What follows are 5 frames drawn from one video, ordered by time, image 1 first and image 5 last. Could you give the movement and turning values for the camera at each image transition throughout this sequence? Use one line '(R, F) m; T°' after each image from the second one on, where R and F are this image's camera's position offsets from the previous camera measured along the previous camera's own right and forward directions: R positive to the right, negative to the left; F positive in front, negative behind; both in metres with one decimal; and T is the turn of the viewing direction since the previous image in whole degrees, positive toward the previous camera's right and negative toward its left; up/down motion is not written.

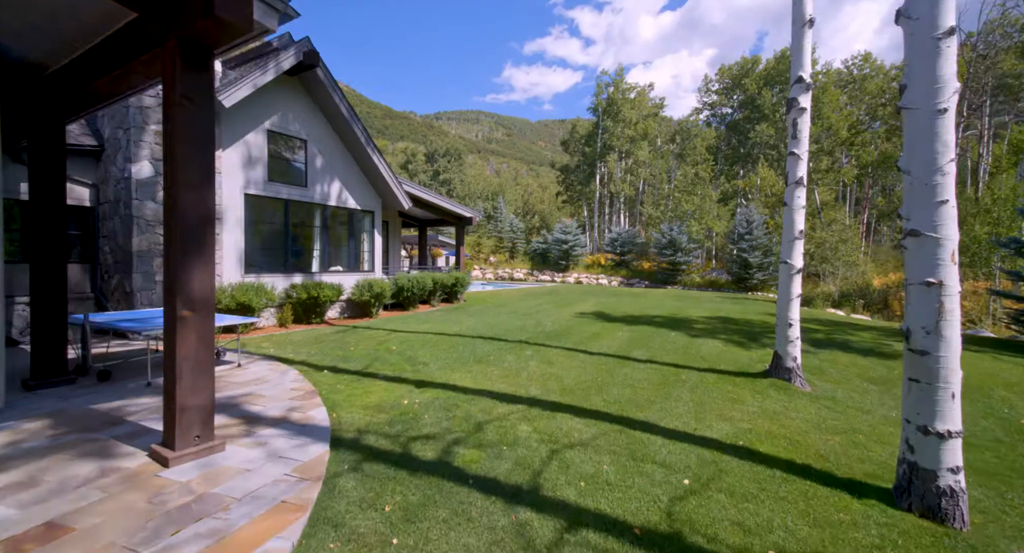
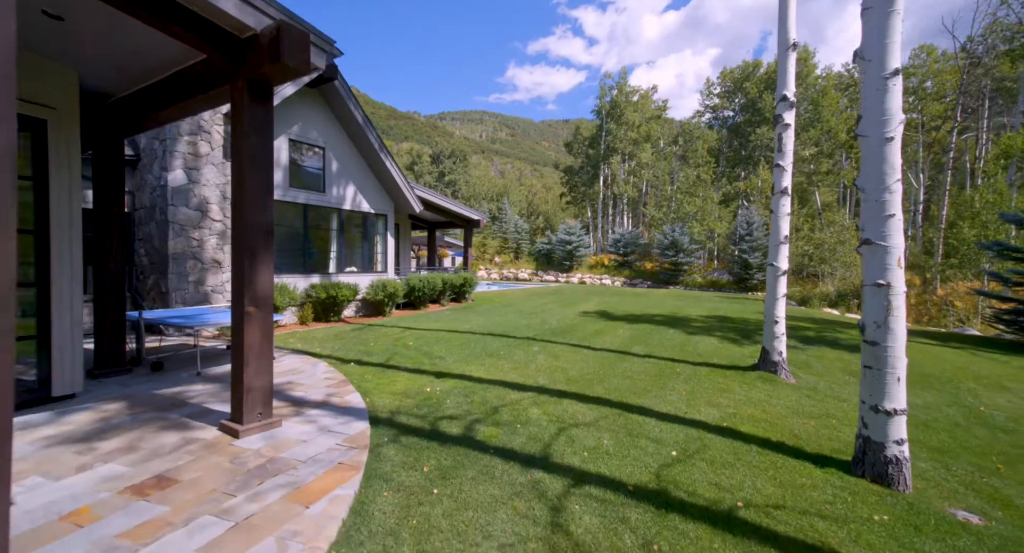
(-0.1, -0.5) m; 0°
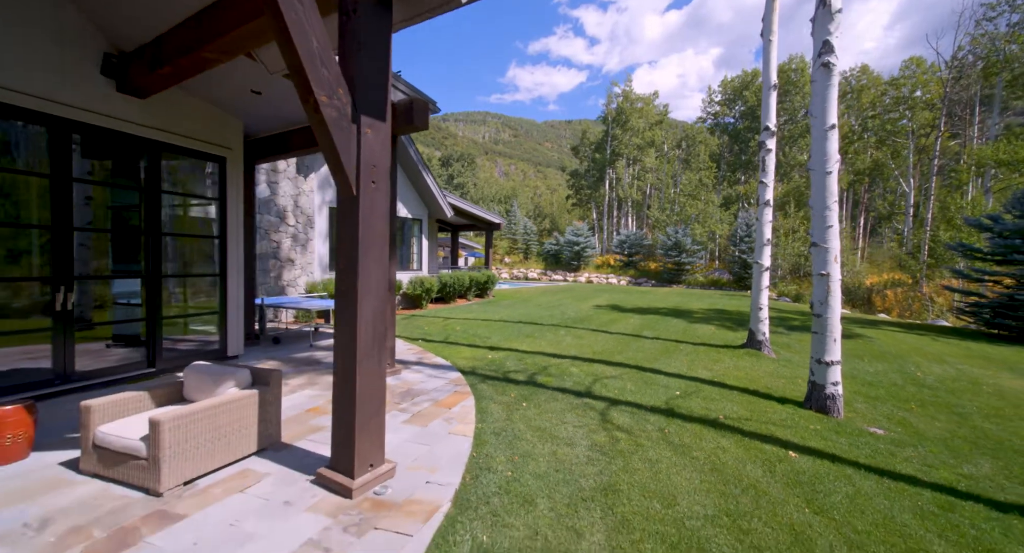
(-0.5, -1.5) m; 0°
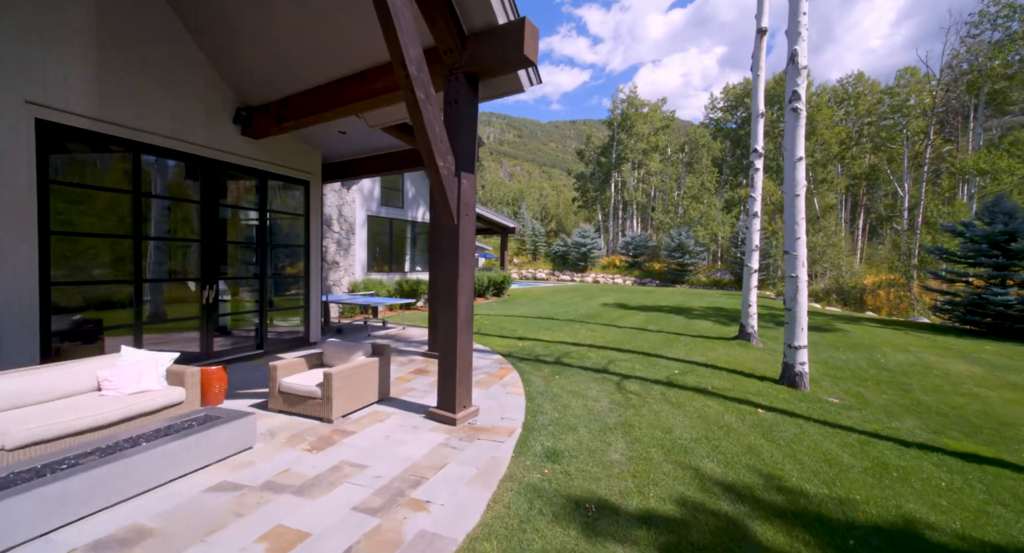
(-0.4, -1.2) m; 0°
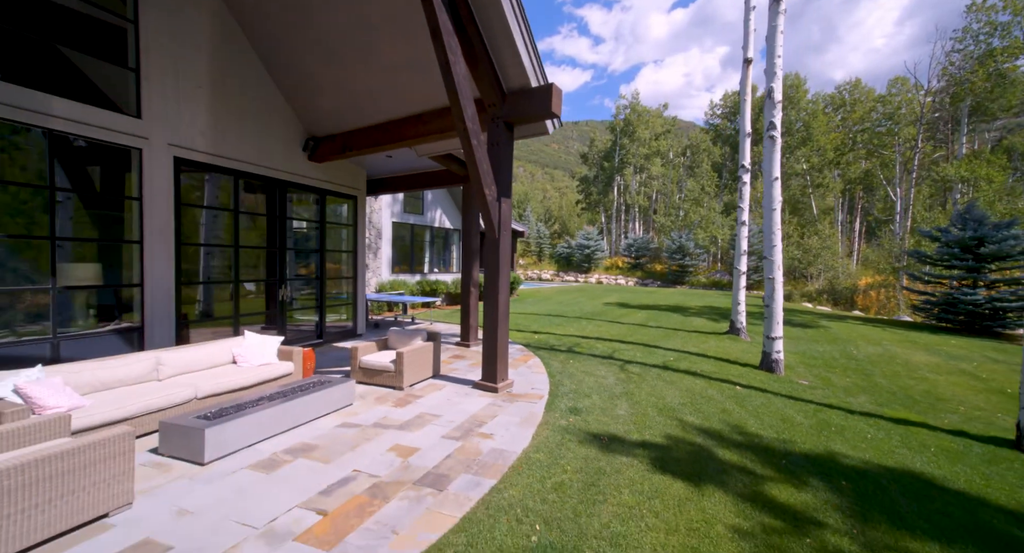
(-0.3, -1.1) m; 0°
